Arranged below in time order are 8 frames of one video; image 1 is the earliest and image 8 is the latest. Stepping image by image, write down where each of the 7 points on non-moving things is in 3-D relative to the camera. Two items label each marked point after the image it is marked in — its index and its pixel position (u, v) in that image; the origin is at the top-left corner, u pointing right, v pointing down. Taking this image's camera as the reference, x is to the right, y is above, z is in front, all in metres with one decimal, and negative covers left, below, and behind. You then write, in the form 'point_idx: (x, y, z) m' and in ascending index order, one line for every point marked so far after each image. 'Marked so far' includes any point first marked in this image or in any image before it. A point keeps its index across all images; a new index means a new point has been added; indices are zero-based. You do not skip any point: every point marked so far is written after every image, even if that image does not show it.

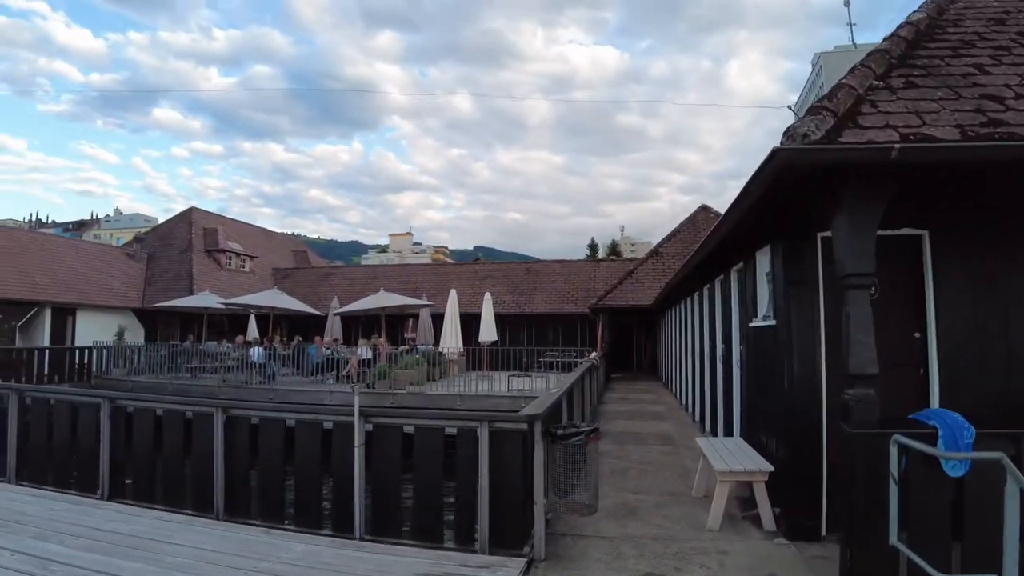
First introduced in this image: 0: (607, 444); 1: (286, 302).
0: (+1.1, -1.8, +7.1) m
1: (-6.3, -0.4, +17.6) m
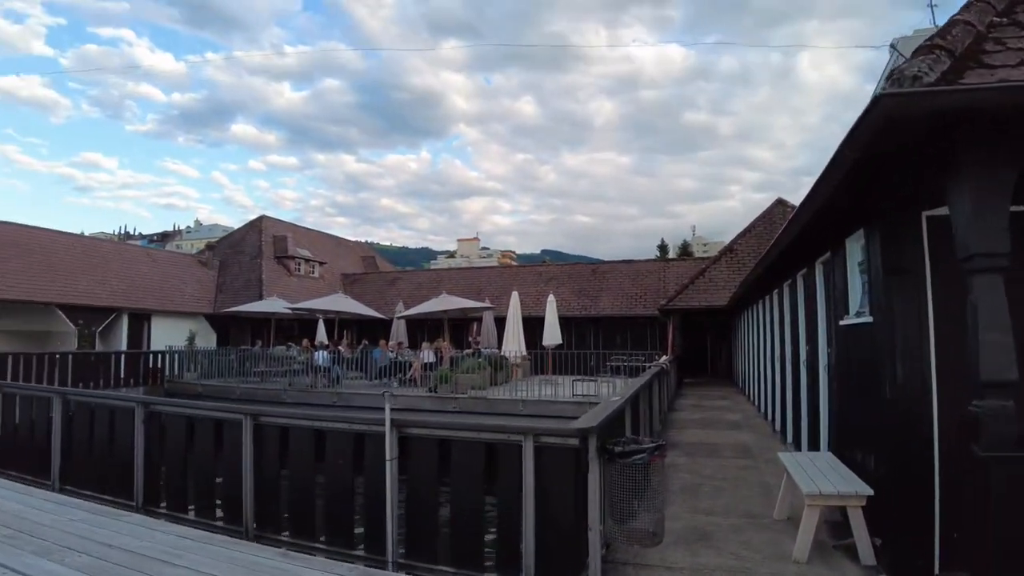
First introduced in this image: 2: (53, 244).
0: (+1.7, -1.7, +6.5) m
1: (-4.5, -0.5, +17.7) m
2: (-13.7, +1.2, +18.7) m
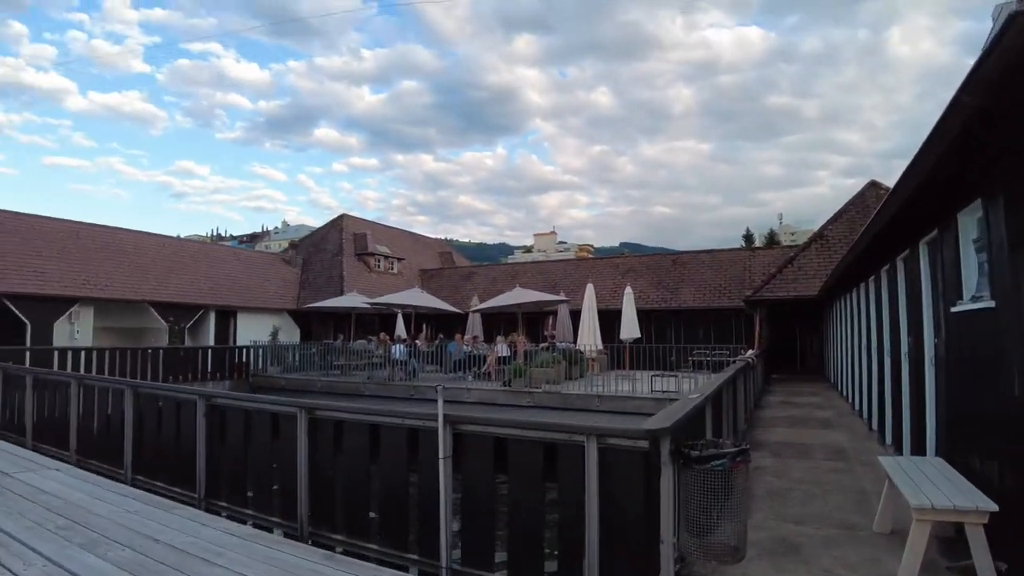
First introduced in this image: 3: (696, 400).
0: (+2.4, -1.6, +6.0) m
1: (-2.4, -0.4, +17.9) m
2: (-11.5, +1.2, +19.9) m
3: (+1.2, -0.7, +4.0) m
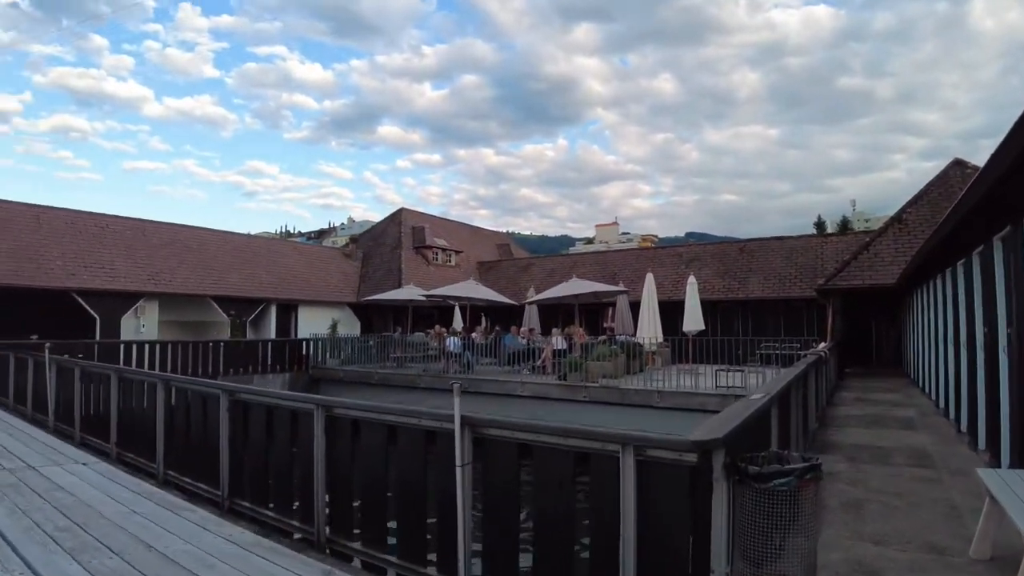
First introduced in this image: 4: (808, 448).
0: (+2.8, -1.5, +5.4) m
1: (-0.9, -0.1, +17.7) m
2: (-9.7, +1.4, +20.6) m
3: (+1.4, -0.6, +3.5) m
4: (+2.8, -1.5, +6.0) m
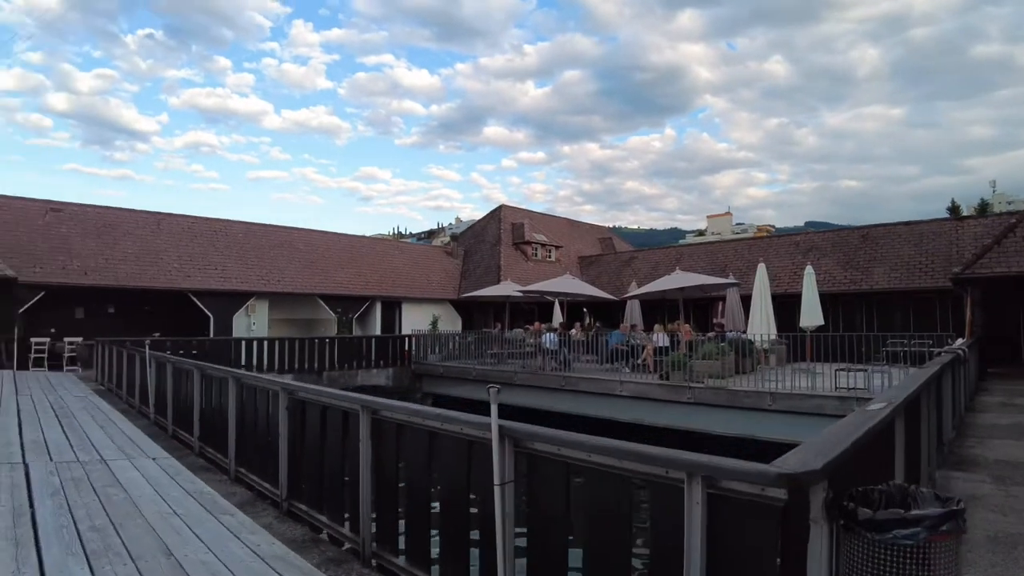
0: (+3.4, -1.4, +4.5) m
1: (+1.8, 0.0, +17.2) m
2: (-6.4, +1.4, +21.6) m
3: (+1.7, -0.6, +2.9) m
4: (+3.5, -1.4, +5.1) m
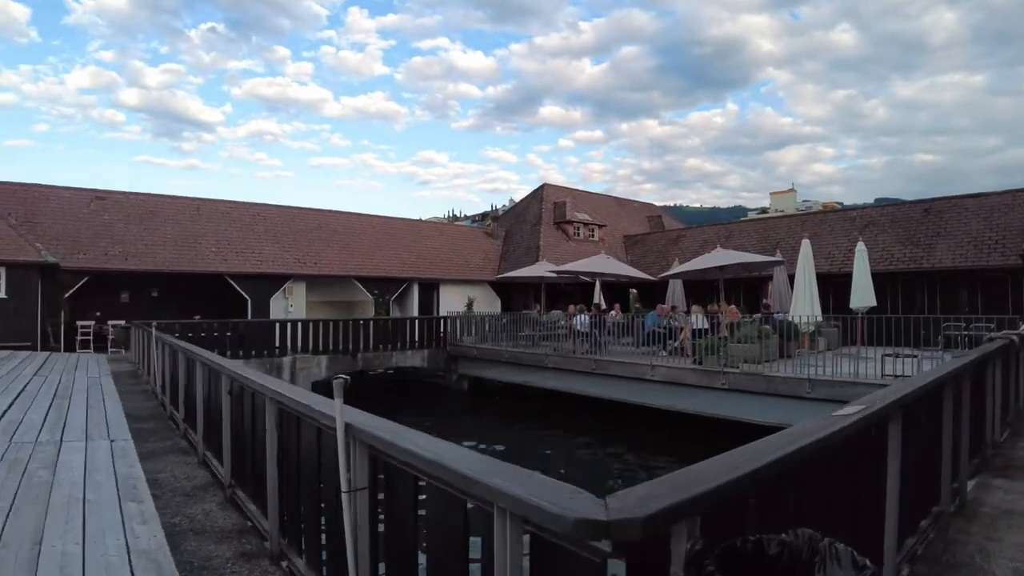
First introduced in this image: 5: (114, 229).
0: (+3.1, -1.2, +3.8) m
1: (+2.7, +0.5, +16.6) m
2: (-5.0, +2.0, +21.6) m
3: (+1.3, -0.4, +2.4) m
4: (+3.3, -1.2, +4.4) m
5: (-11.6, +1.7, +18.5) m
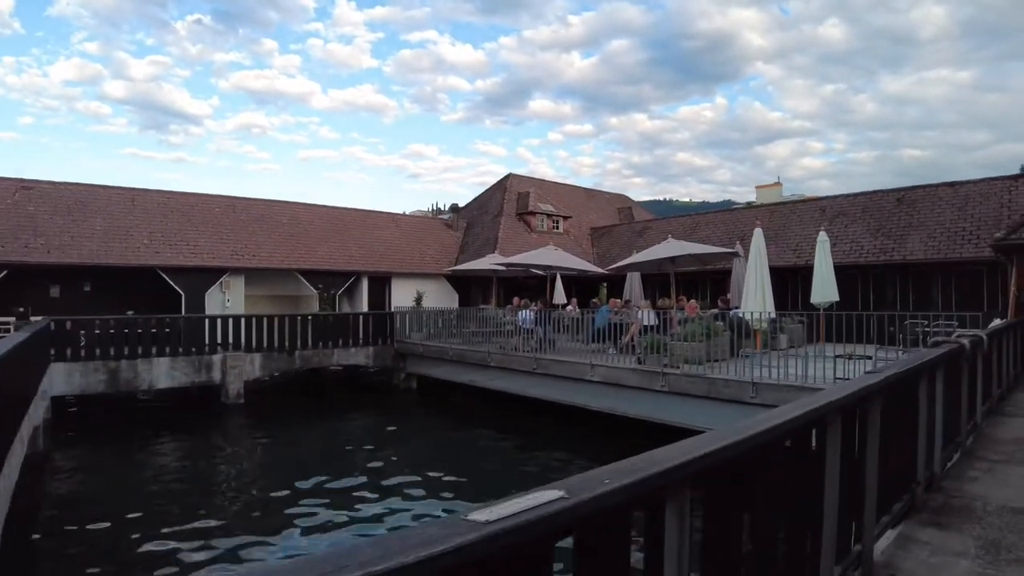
0: (+2.0, -1.2, +2.8) m
1: (+1.4, +0.7, +15.6) m
2: (-6.4, +2.2, +20.5) m
3: (+0.2, -0.4, +1.3) m
4: (+2.1, -1.2, +3.4) m
5: (-13.0, +1.9, +17.2) m
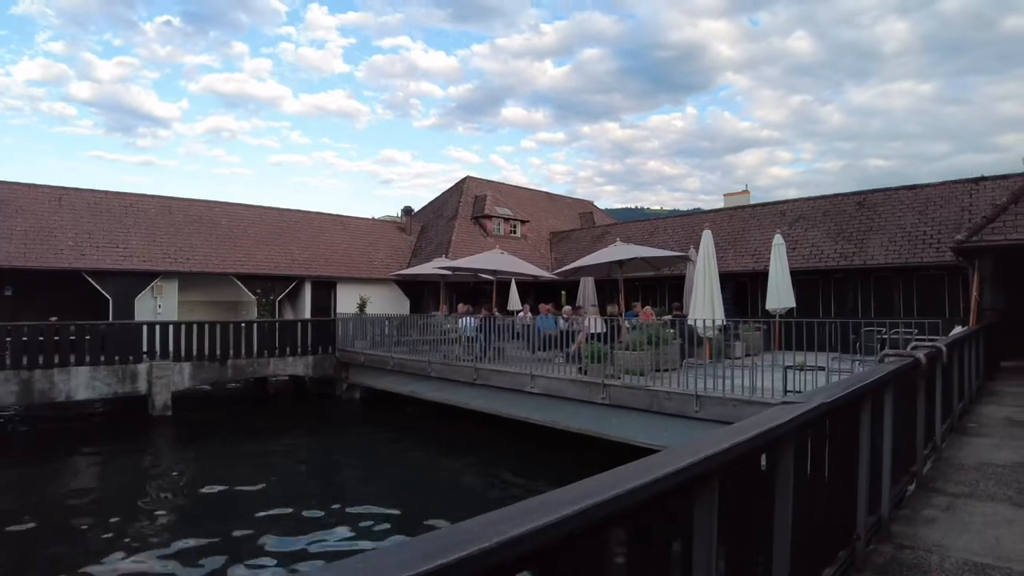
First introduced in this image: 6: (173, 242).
0: (+1.3, -1.2, +2.1) m
1: (+0.2, +0.6, +14.8) m
2: (-7.9, +2.1, +19.4) m
3: (-0.5, -0.4, +0.5) m
4: (+1.4, -1.2, +2.6) m
5: (-14.3, +1.8, +15.9) m
6: (-9.3, +1.3, +17.4) m
